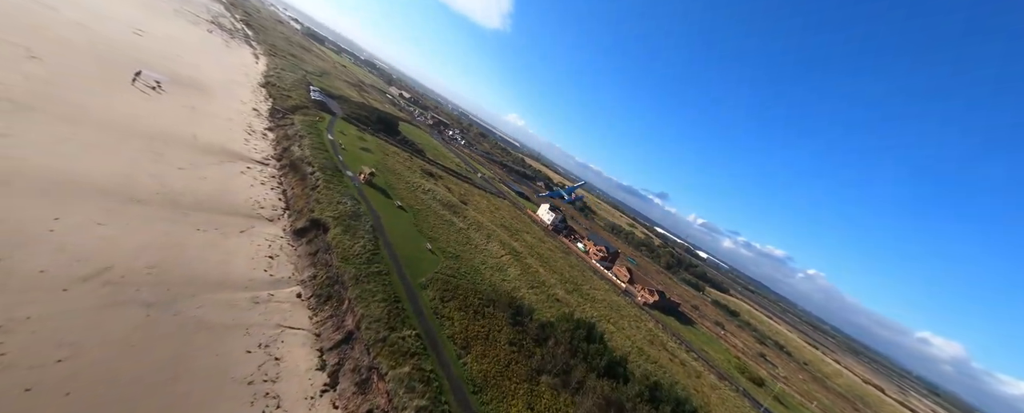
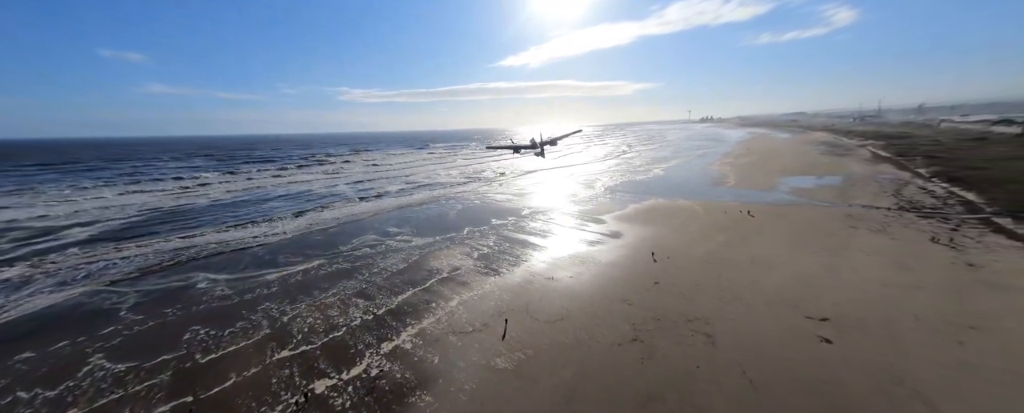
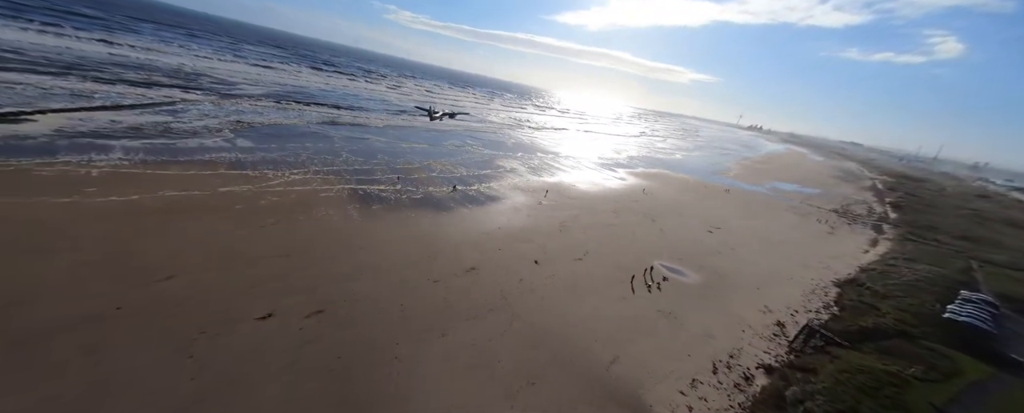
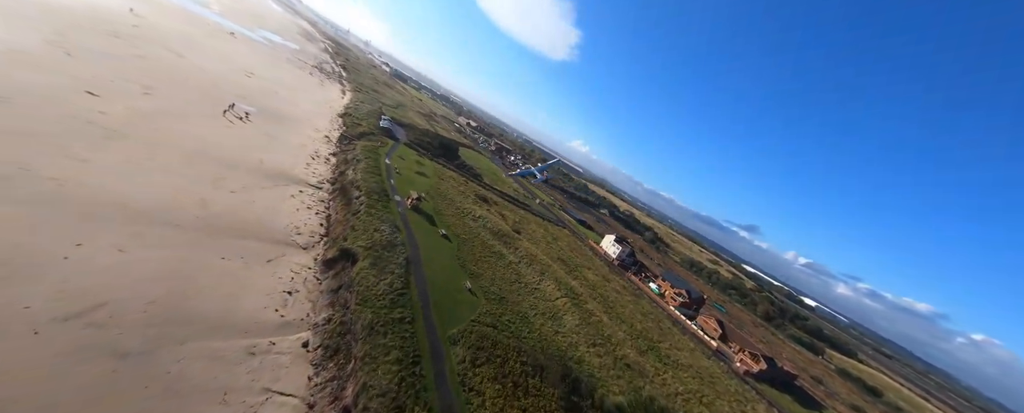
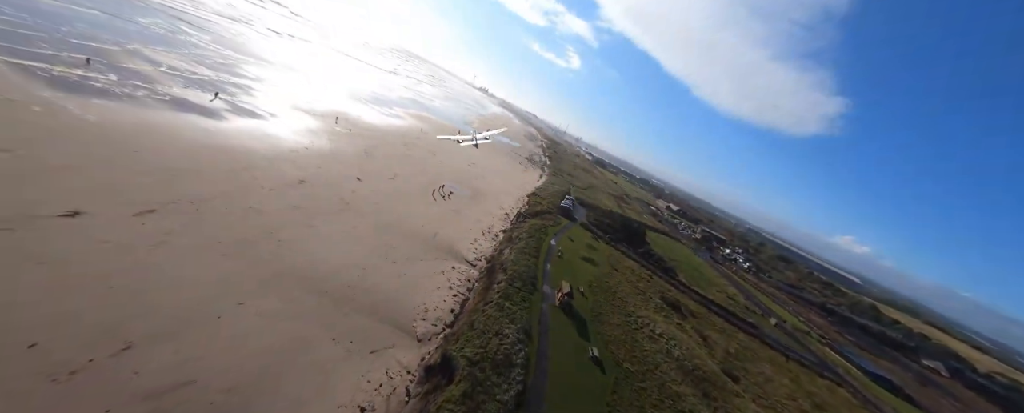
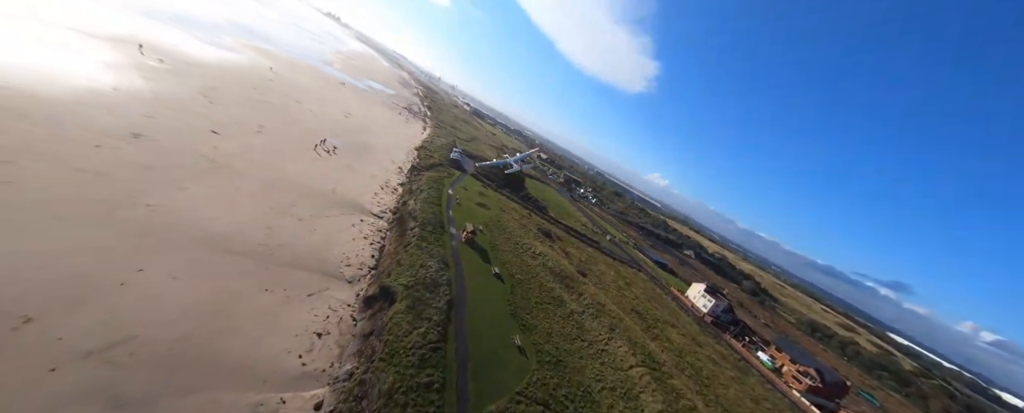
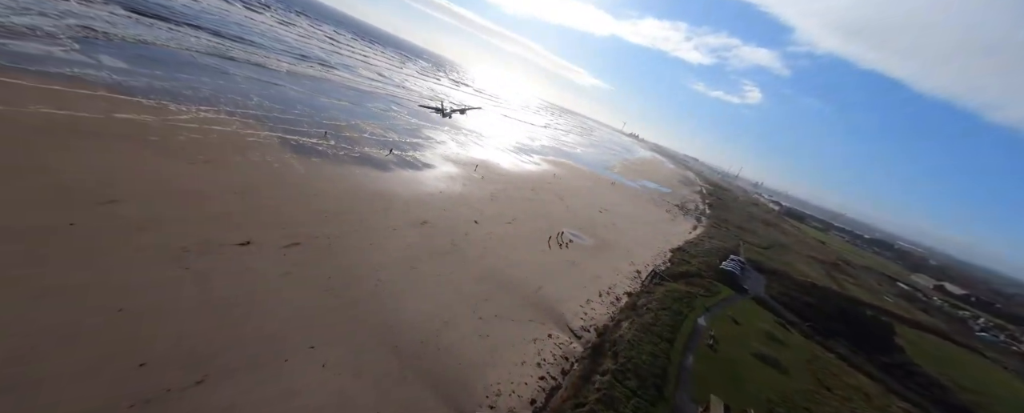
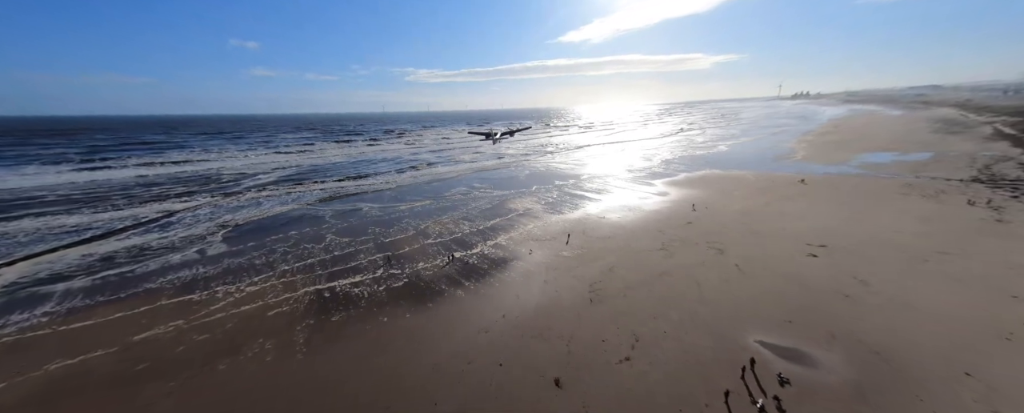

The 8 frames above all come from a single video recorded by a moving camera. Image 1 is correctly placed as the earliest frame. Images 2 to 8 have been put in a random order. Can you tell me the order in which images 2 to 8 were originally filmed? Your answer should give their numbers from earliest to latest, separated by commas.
4, 6, 5, 7, 3, 8, 2
